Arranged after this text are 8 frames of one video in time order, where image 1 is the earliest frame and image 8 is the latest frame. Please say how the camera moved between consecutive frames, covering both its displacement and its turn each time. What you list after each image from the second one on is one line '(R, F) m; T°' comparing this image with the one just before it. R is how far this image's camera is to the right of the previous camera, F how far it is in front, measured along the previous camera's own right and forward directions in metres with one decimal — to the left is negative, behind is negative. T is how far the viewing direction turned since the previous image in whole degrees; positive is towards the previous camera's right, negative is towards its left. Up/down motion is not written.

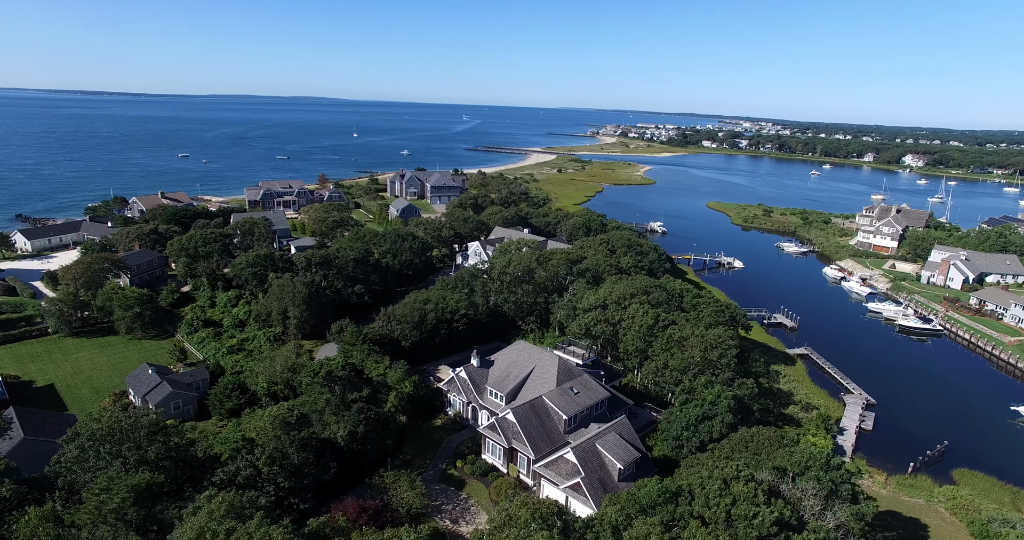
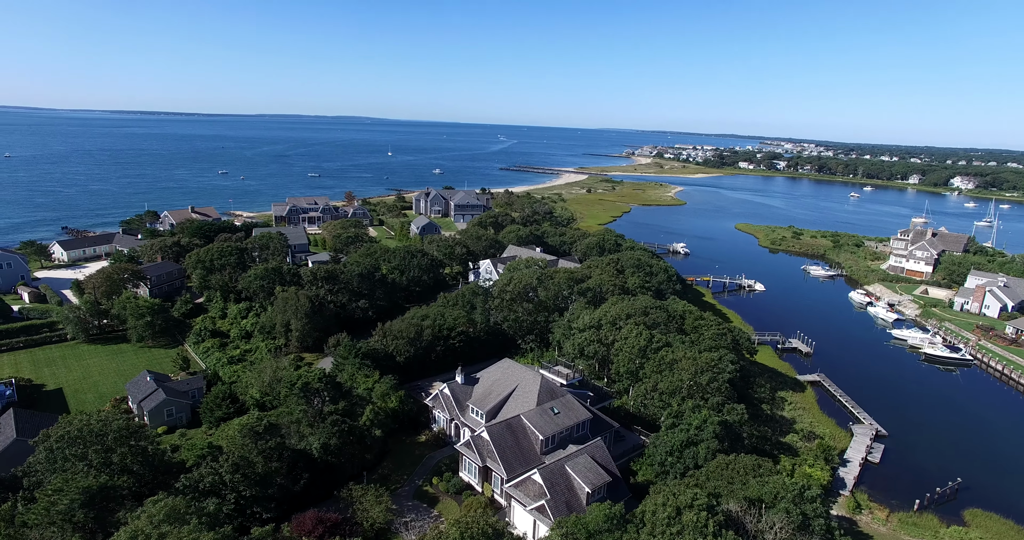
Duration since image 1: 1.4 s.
(+3.1, +0.1) m; -4°
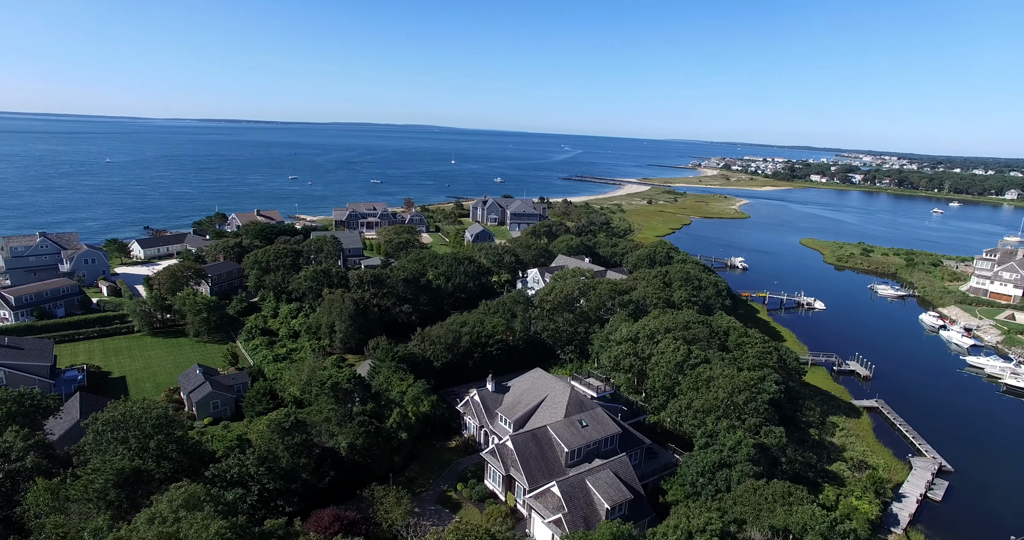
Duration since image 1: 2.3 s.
(+1.7, +0.2) m; -6°
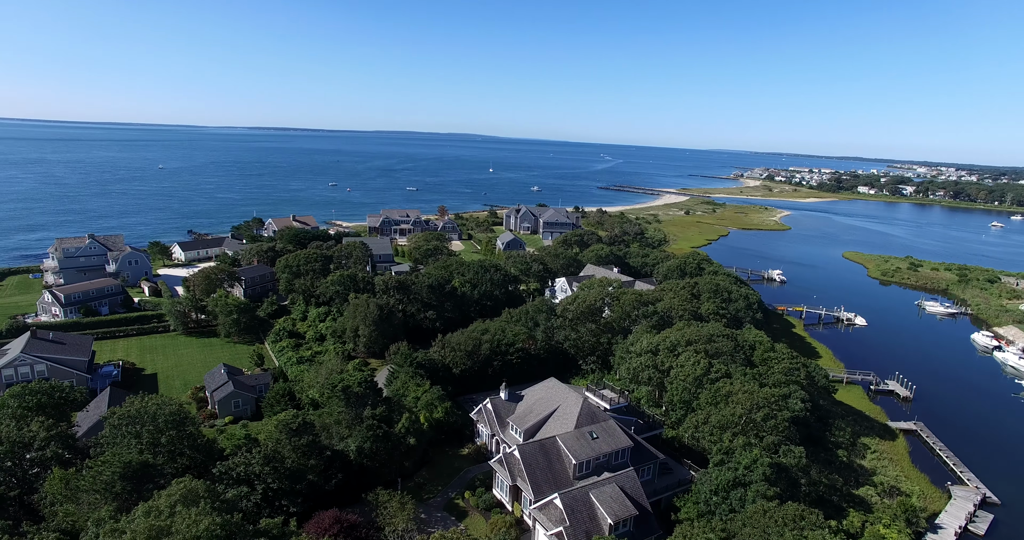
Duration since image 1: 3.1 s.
(+1.5, +0.2) m; -4°
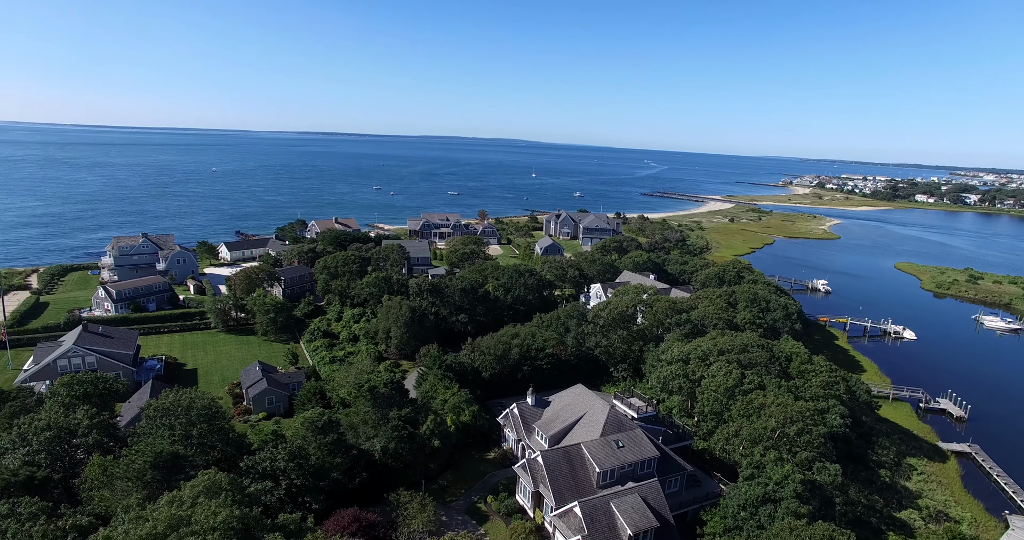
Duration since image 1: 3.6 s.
(+0.9, +0.2) m; -4°
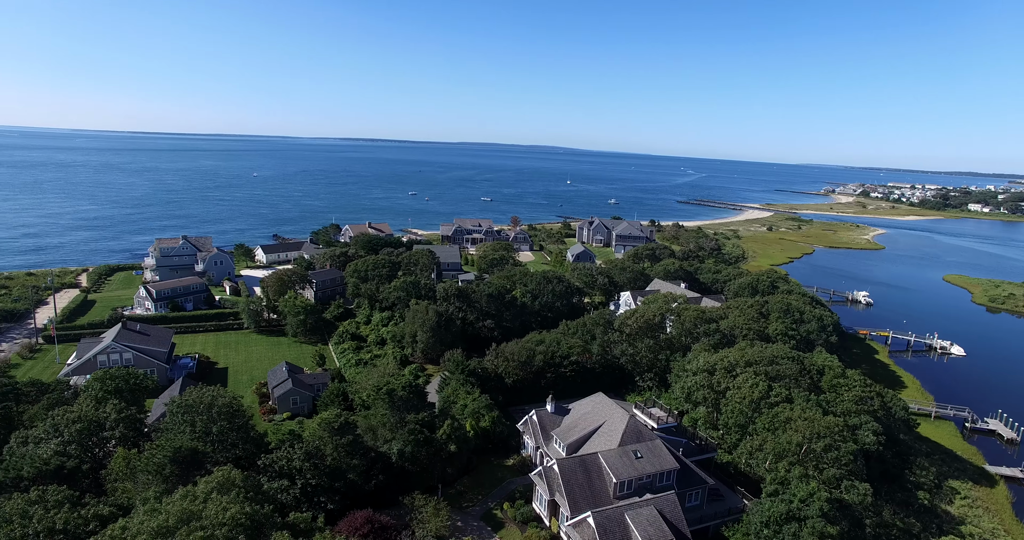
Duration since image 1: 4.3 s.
(+0.9, +0.2) m; -4°
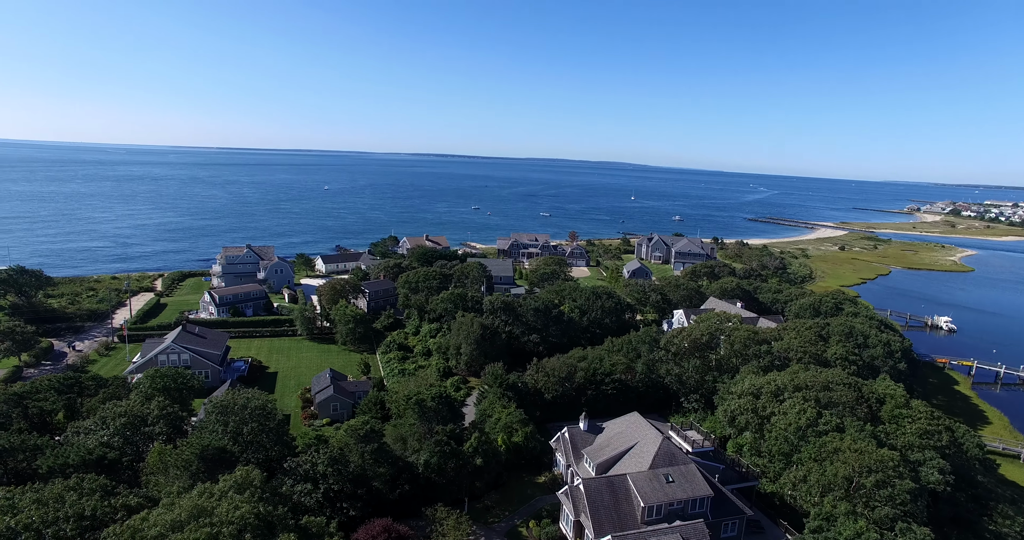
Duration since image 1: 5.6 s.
(+1.8, +0.5) m; -7°
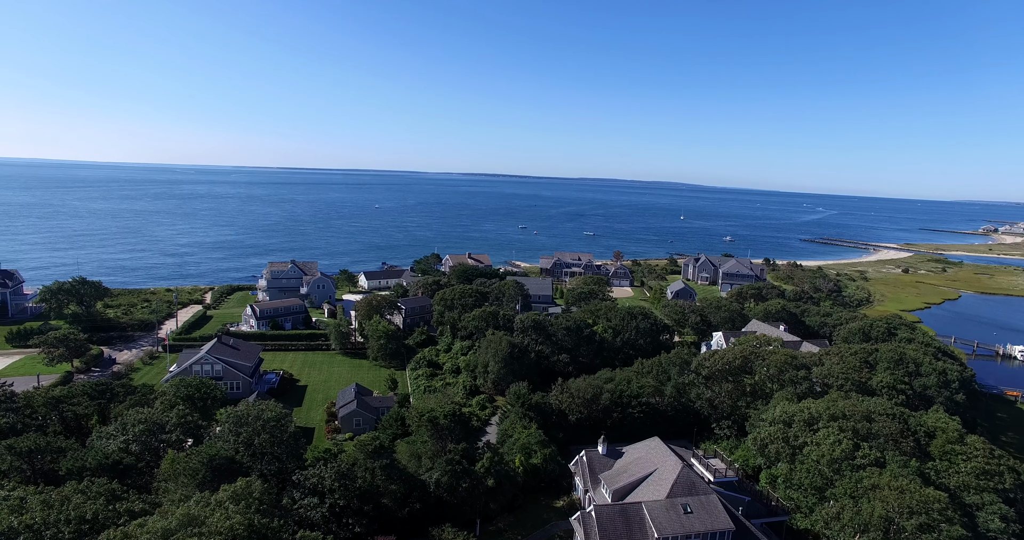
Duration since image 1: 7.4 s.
(+1.9, +0.7) m; -5°
